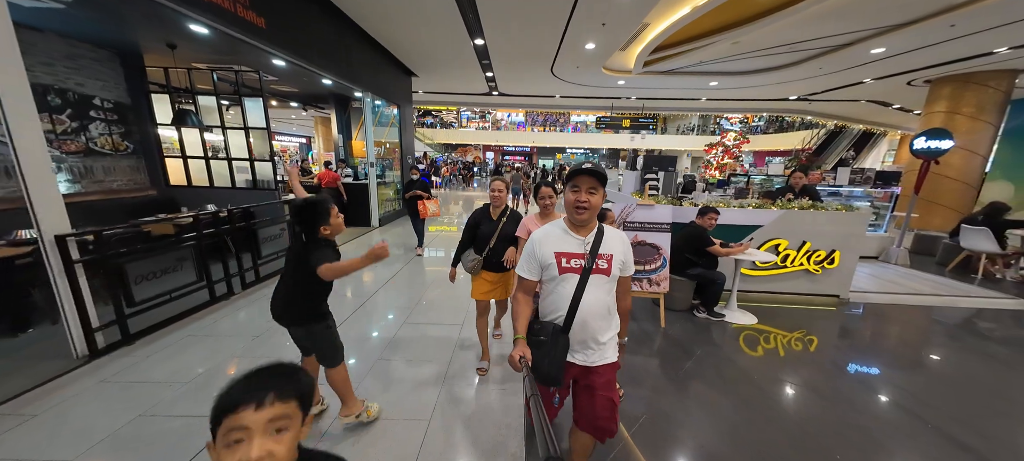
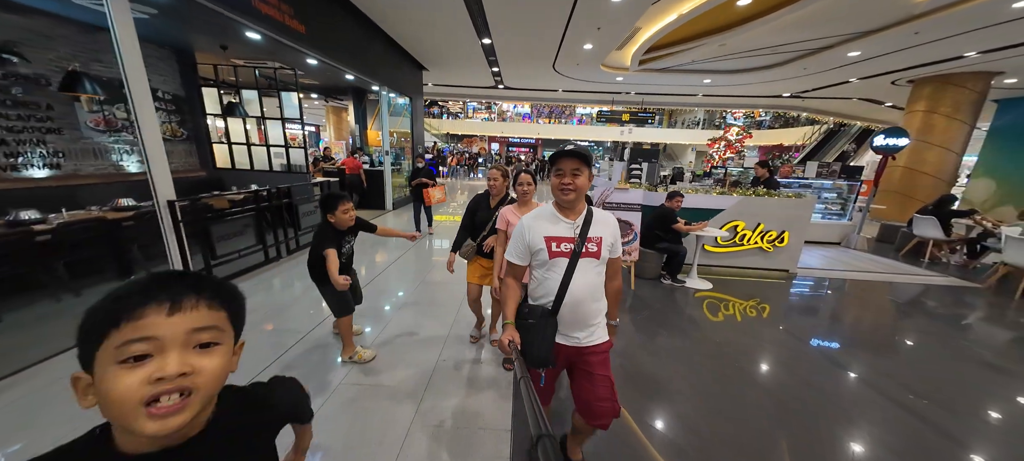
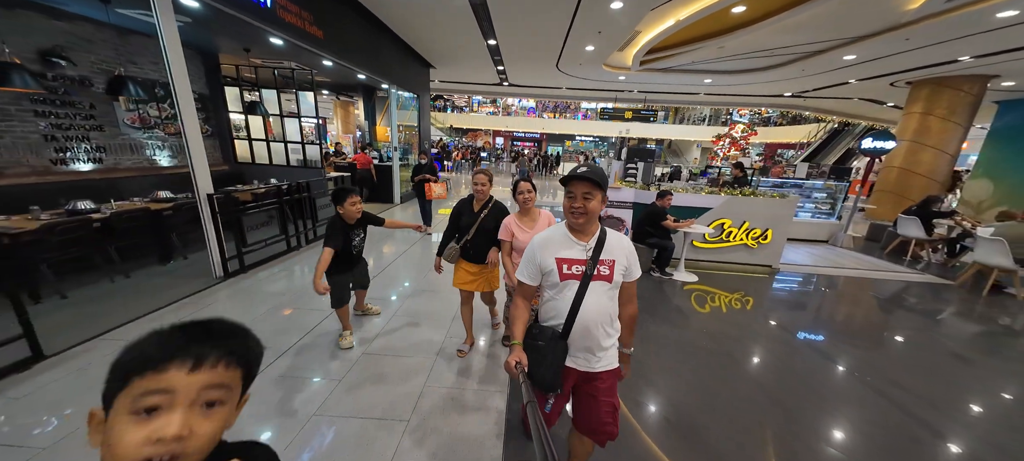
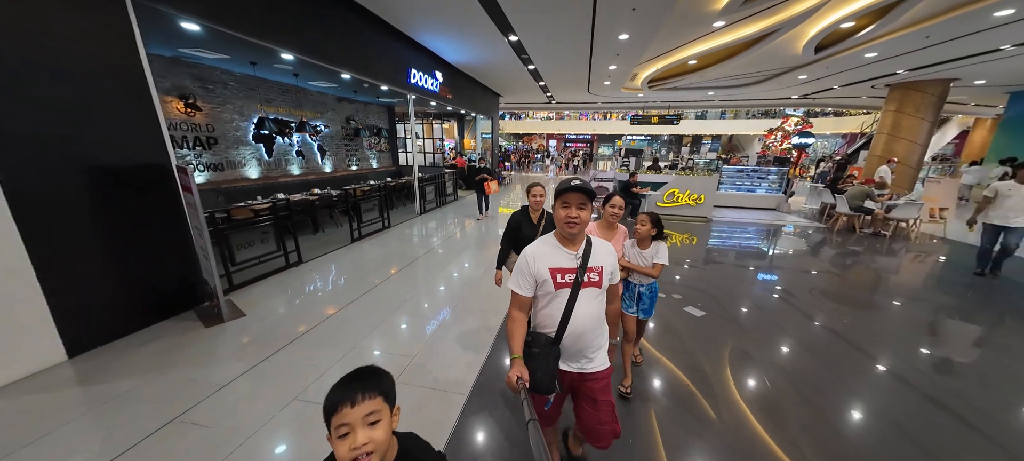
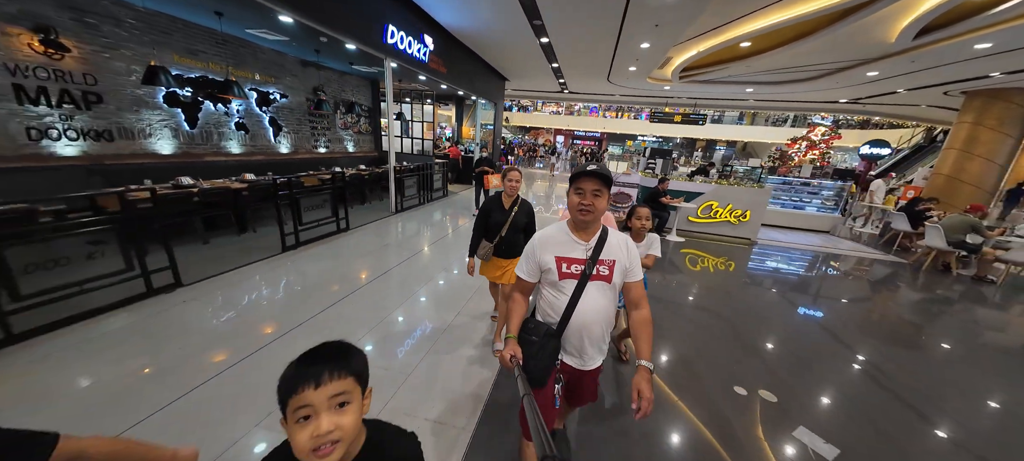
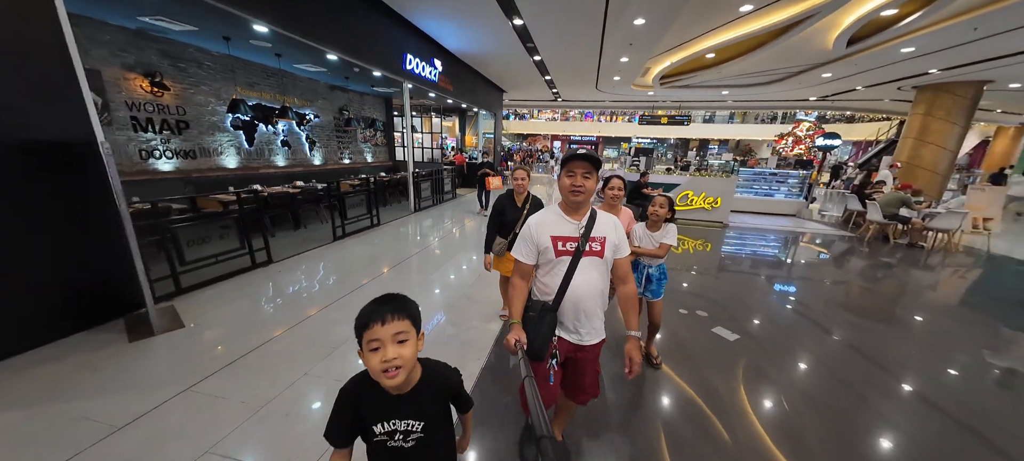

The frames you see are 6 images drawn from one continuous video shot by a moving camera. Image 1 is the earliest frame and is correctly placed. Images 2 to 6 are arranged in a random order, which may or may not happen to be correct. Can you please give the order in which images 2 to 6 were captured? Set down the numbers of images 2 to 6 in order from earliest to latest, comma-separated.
2, 3, 5, 6, 4
